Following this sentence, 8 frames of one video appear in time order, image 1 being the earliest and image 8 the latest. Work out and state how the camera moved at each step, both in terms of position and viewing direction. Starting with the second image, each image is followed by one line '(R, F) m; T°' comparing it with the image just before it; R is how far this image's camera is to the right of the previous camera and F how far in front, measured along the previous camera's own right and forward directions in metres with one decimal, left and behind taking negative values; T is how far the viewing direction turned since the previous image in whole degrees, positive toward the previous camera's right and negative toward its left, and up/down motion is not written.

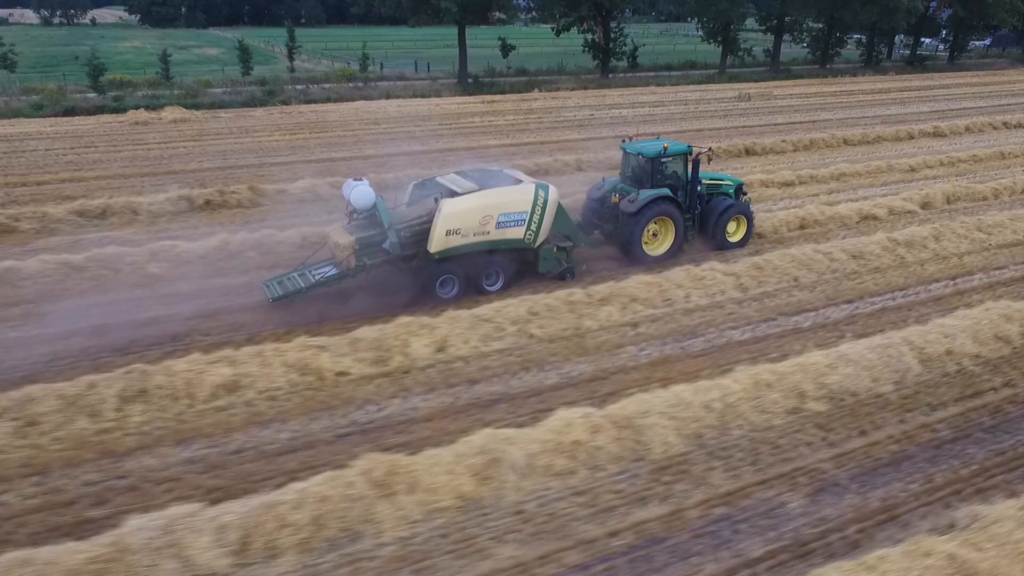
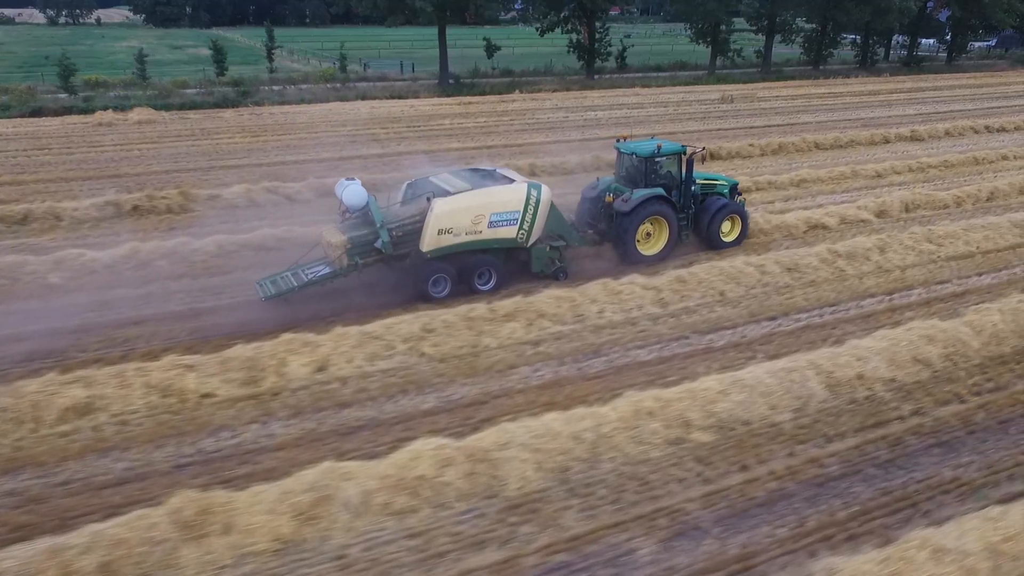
(+1.5, +0.5) m; -1°
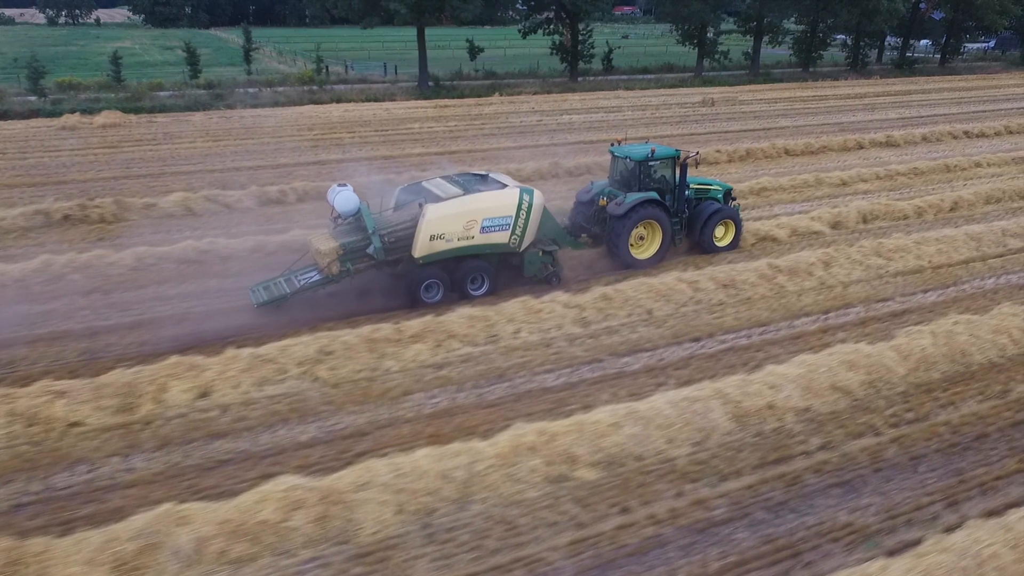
(+1.2, +0.4) m; 0°
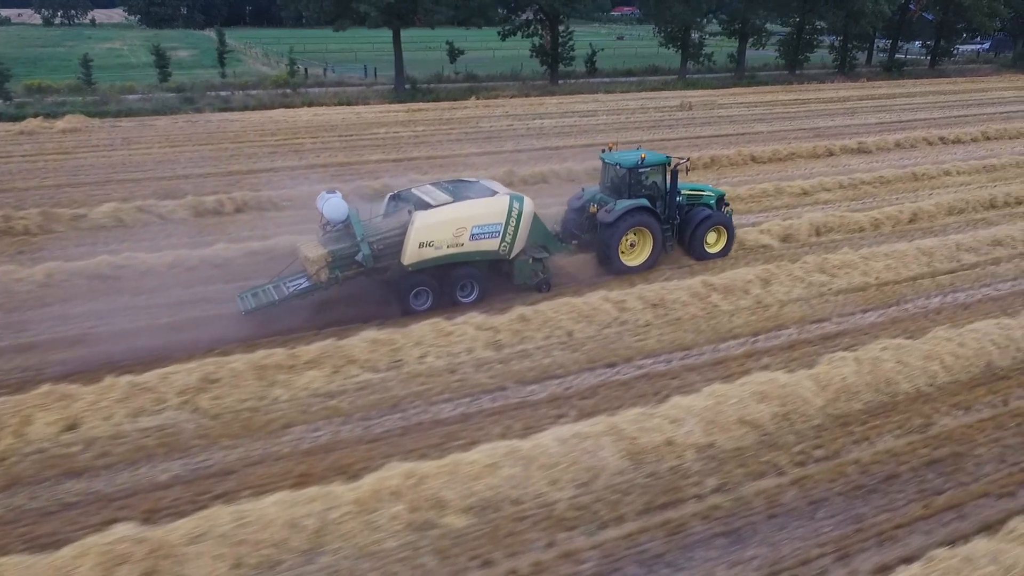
(+1.2, +0.5) m; 0°
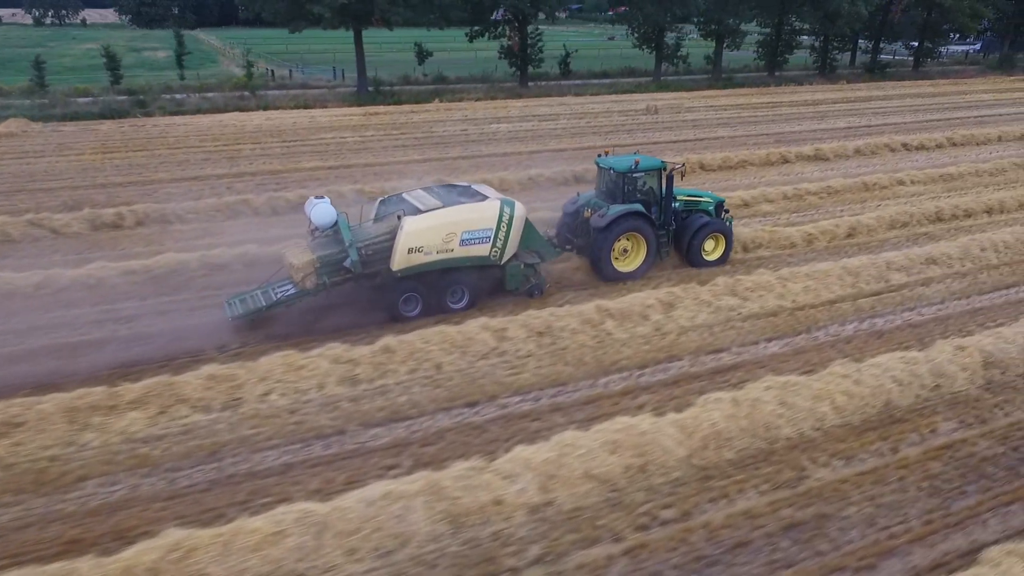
(+1.7, +0.8) m; 0°
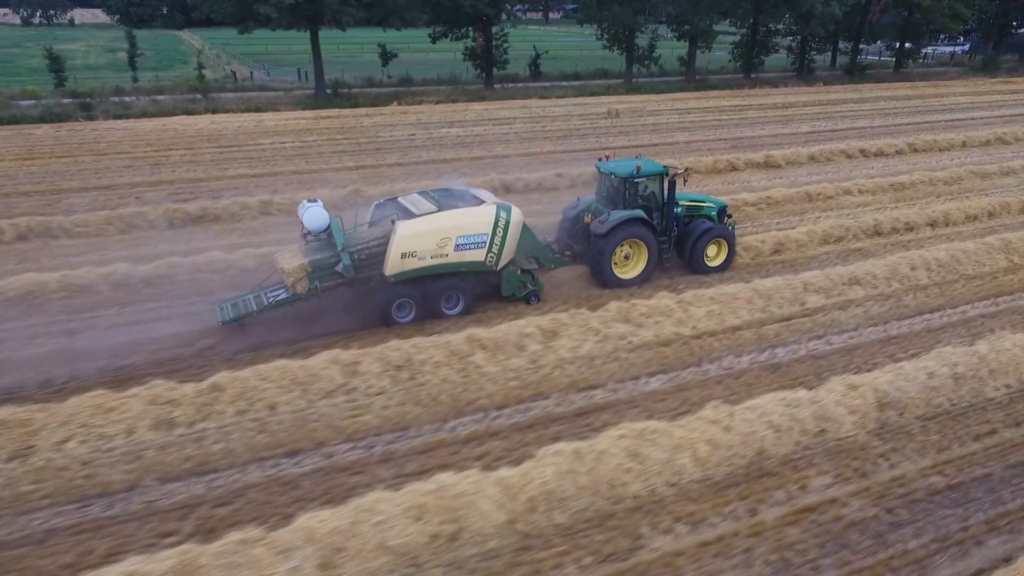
(+1.8, +0.9) m; 0°
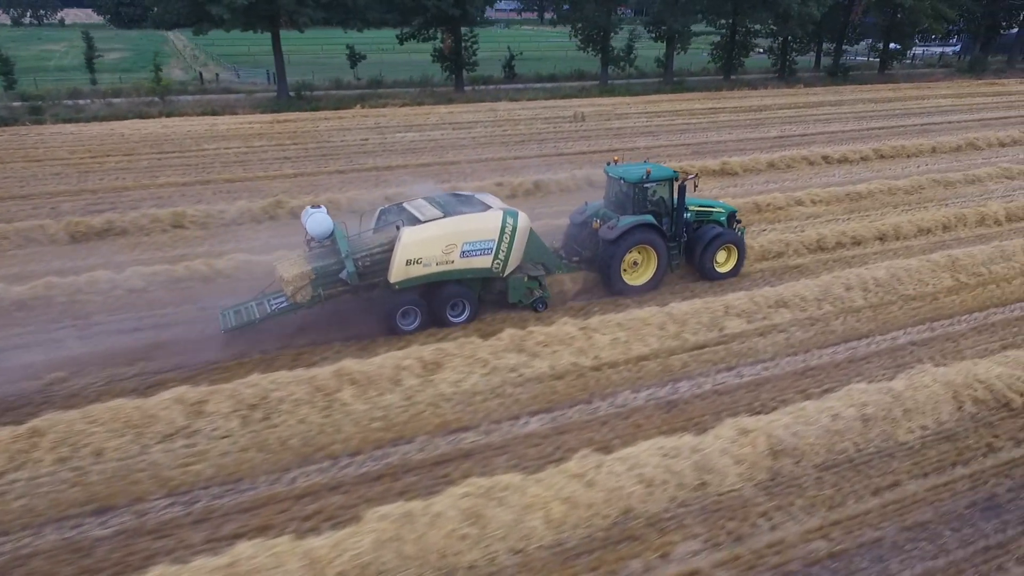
(+1.5, +0.8) m; 0°
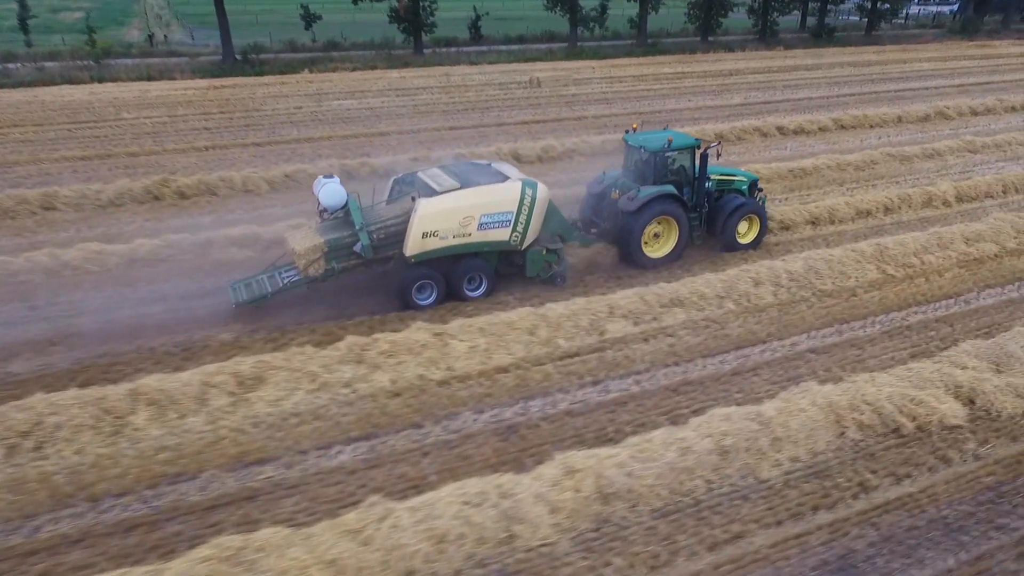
(+1.8, +1.1) m; 0°
